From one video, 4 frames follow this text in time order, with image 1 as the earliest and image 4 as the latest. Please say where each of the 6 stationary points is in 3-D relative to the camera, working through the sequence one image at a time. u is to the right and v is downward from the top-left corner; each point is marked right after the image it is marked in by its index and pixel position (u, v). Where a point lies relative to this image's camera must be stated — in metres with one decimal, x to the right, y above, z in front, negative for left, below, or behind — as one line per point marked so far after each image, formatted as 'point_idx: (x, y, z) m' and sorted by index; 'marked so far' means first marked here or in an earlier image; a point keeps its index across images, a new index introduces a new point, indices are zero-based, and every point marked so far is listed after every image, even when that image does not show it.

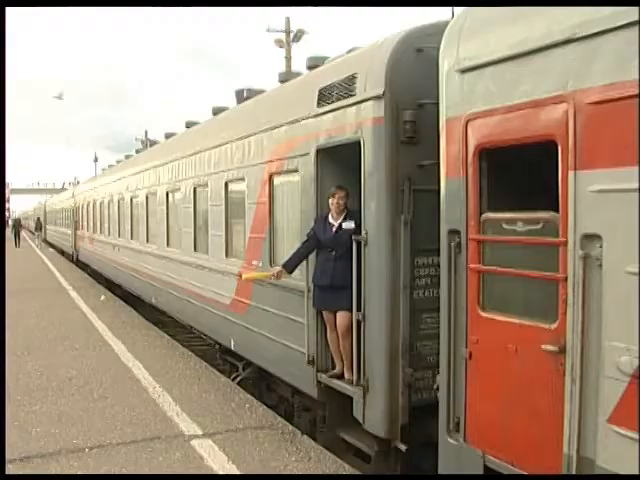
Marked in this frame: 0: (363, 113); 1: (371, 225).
0: (+0.3, +0.8, +5.0) m
1: (+0.3, +0.1, +4.9) m
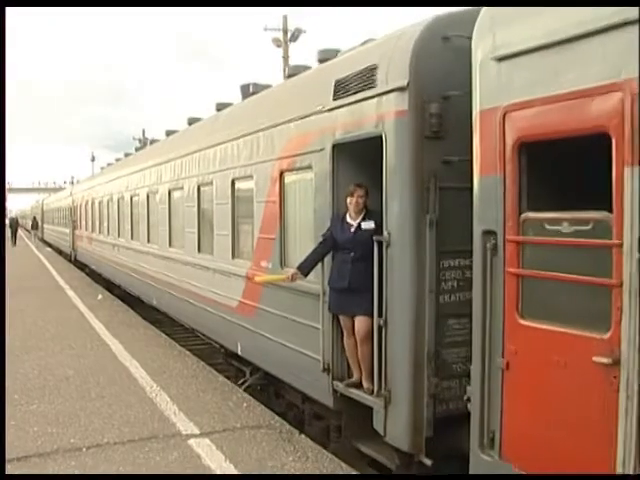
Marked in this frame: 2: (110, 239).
0: (+0.4, +0.8, +4.7) m
1: (+0.4, +0.1, +4.6) m
2: (-5.0, 0.0, +18.7) m
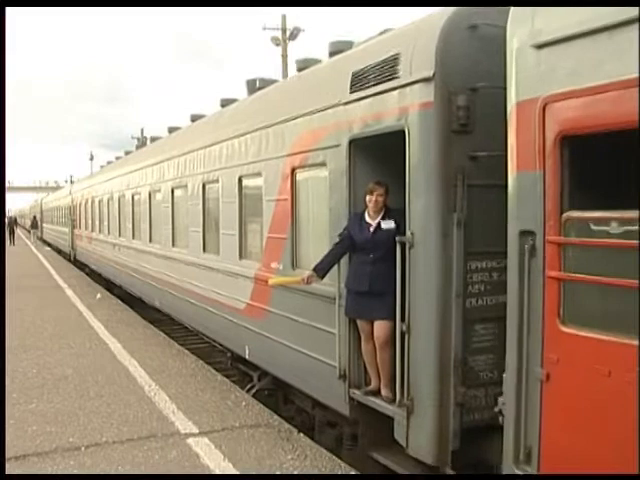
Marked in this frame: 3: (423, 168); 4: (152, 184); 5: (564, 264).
0: (+0.5, +0.8, +4.4) m
1: (+0.5, +0.1, +4.3) m
2: (-4.9, +0.1, +18.4) m
3: (+0.6, +0.4, +4.3) m
4: (-2.8, +0.9, +12.9) m
5: (+1.0, -0.1, +3.4) m
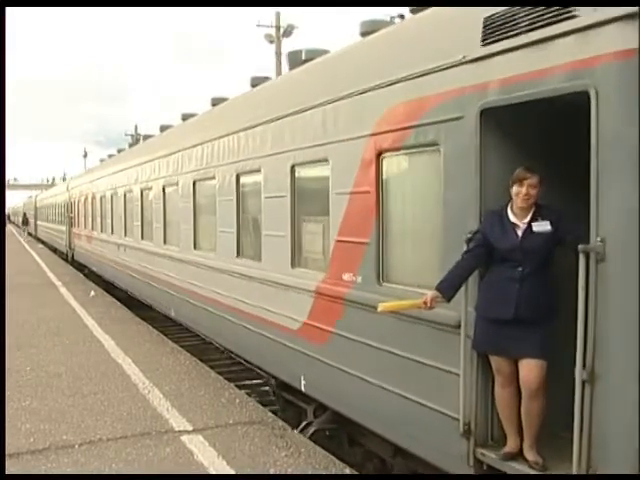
0: (+1.1, +0.8, +3.0) m
1: (+1.1, 0.0, +3.0) m
2: (-4.4, +0.1, +17.0) m
3: (+1.1, +0.4, +2.9) m
4: (-2.2, +0.9, +11.5) m
5: (+1.6, -0.1, +2.0) m
